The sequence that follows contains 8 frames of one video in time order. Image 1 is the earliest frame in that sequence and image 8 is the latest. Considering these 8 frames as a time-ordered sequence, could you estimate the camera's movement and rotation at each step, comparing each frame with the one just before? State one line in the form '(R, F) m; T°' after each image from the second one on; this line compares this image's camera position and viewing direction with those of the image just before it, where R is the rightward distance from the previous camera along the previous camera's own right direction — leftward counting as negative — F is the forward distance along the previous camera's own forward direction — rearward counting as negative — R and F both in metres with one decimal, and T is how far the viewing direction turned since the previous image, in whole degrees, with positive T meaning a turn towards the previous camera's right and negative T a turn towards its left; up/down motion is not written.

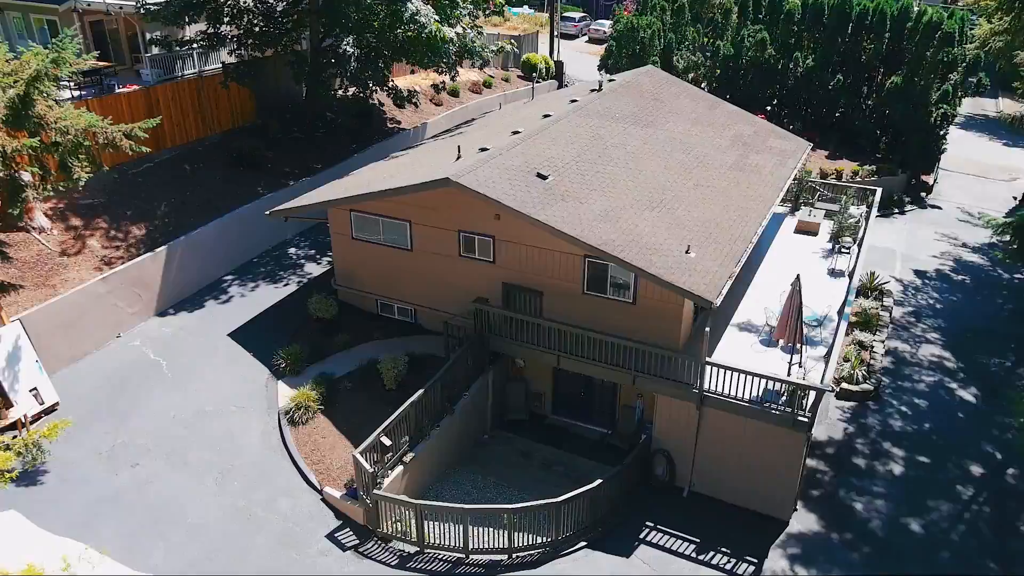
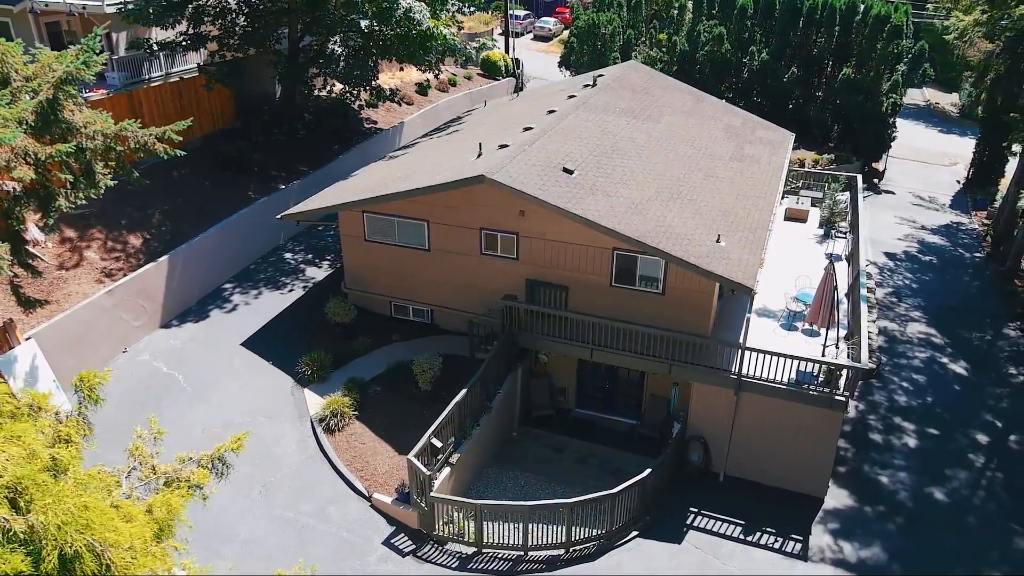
(-1.8, +0.1) m; +4°
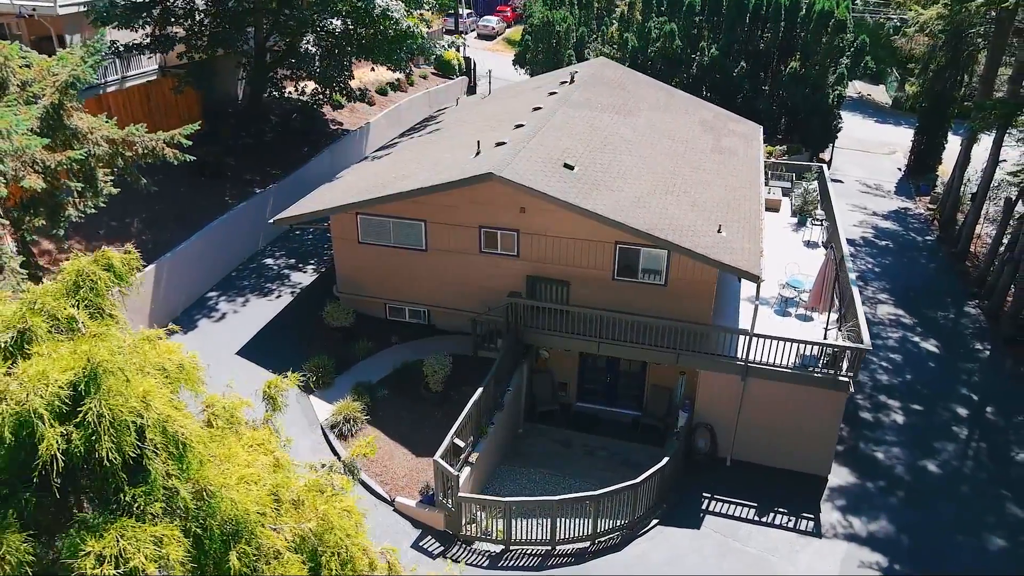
(-1.3, 0.0) m; +4°
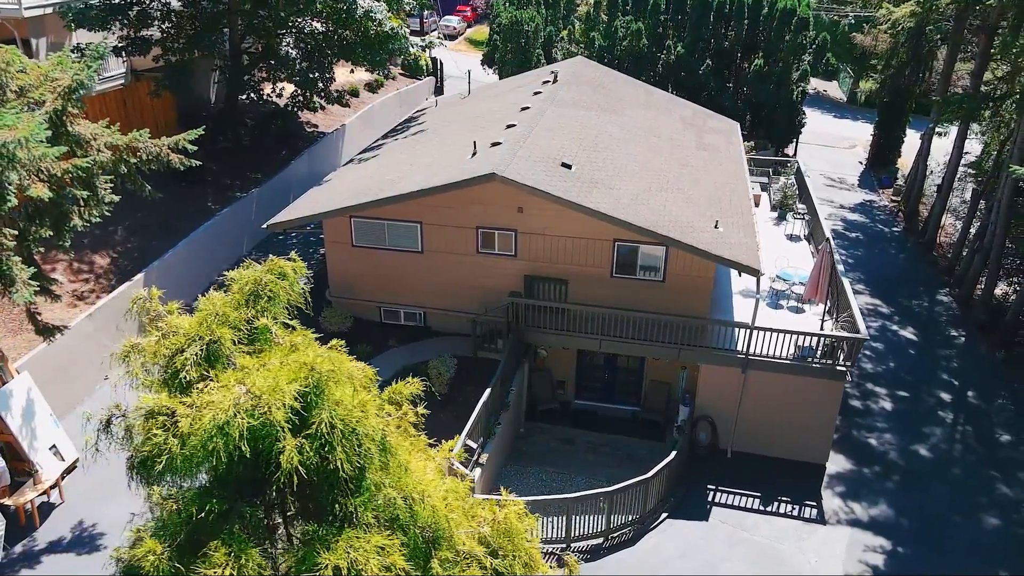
(-0.8, 0.0) m; +3°
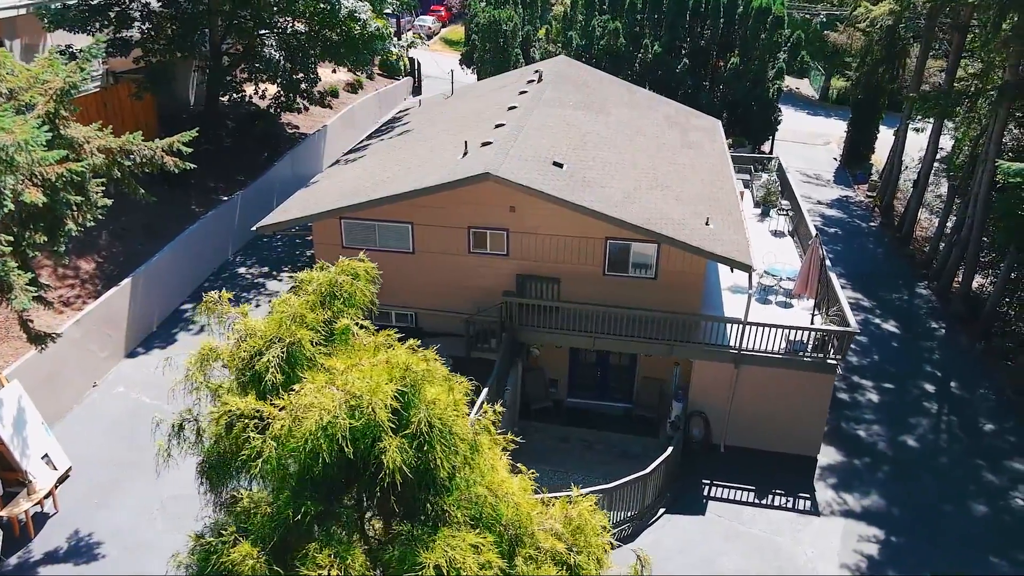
(-0.4, 0.0) m; +2°
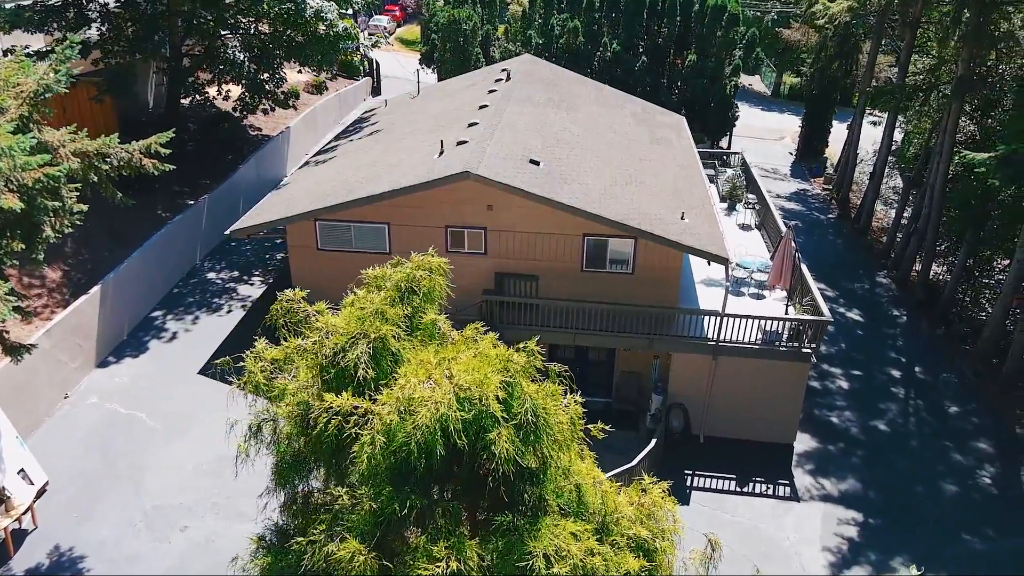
(-0.4, 0.0) m; +3°
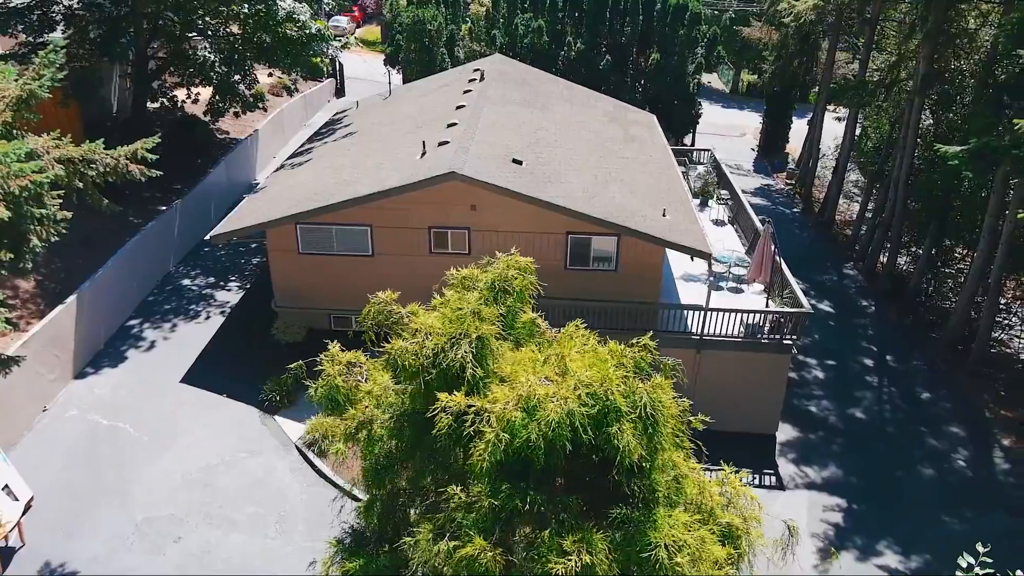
(-0.5, -0.1) m; +3°
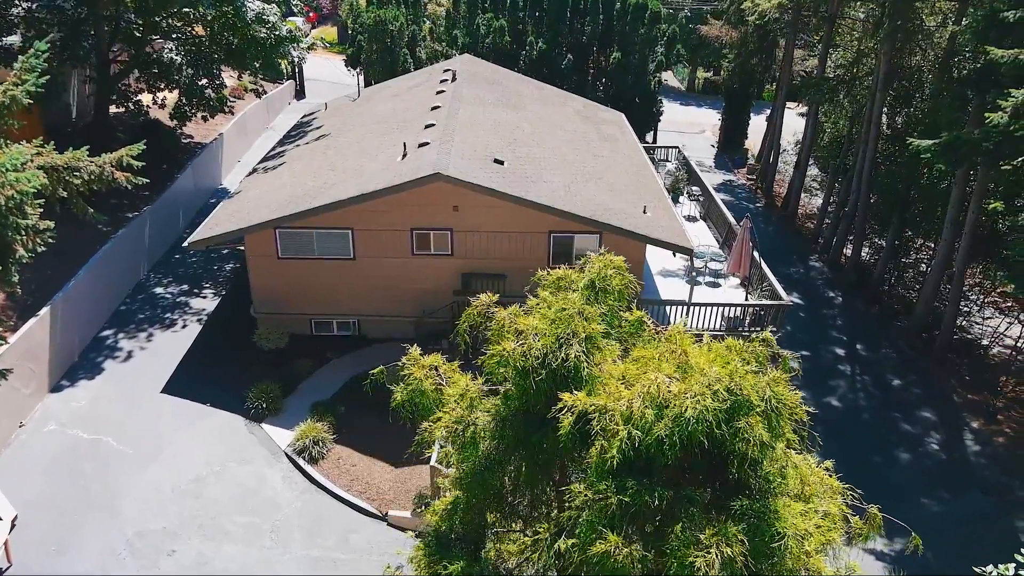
(-0.5, 0.0) m; +3°
